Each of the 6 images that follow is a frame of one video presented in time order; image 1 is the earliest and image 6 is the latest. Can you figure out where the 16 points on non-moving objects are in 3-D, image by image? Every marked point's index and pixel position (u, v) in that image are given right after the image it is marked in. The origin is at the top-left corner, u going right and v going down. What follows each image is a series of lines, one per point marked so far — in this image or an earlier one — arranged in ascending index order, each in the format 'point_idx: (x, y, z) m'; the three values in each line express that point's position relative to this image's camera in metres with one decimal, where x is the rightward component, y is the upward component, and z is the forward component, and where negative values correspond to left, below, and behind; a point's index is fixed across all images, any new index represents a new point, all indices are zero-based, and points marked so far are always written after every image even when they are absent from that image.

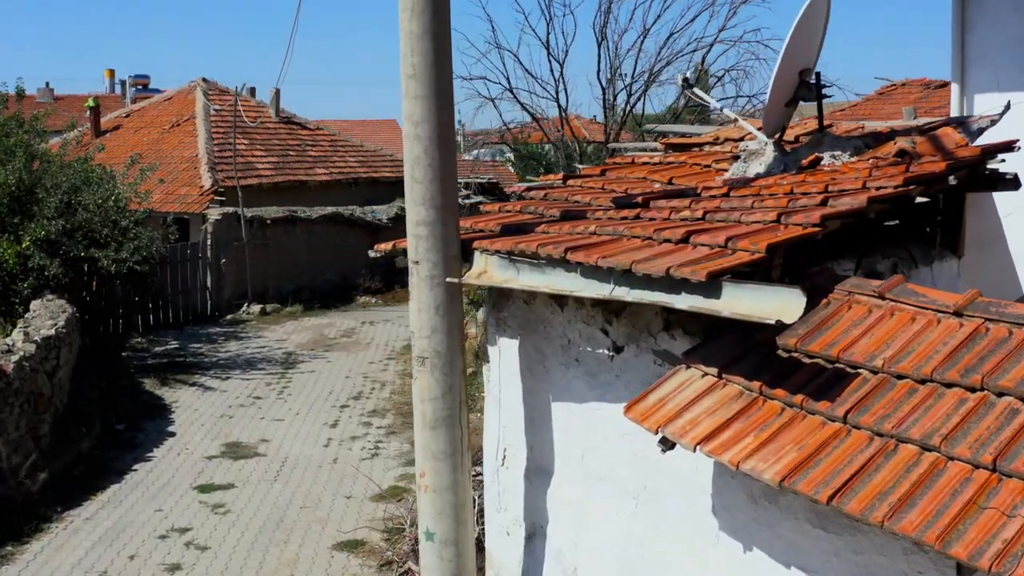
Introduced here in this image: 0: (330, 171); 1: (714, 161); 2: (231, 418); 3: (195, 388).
0: (-3.2, +2.0, +20.0) m
1: (+0.9, +0.5, +4.9) m
2: (-2.5, -1.2, +10.2) m
3: (-3.2, -1.0, +11.4) m
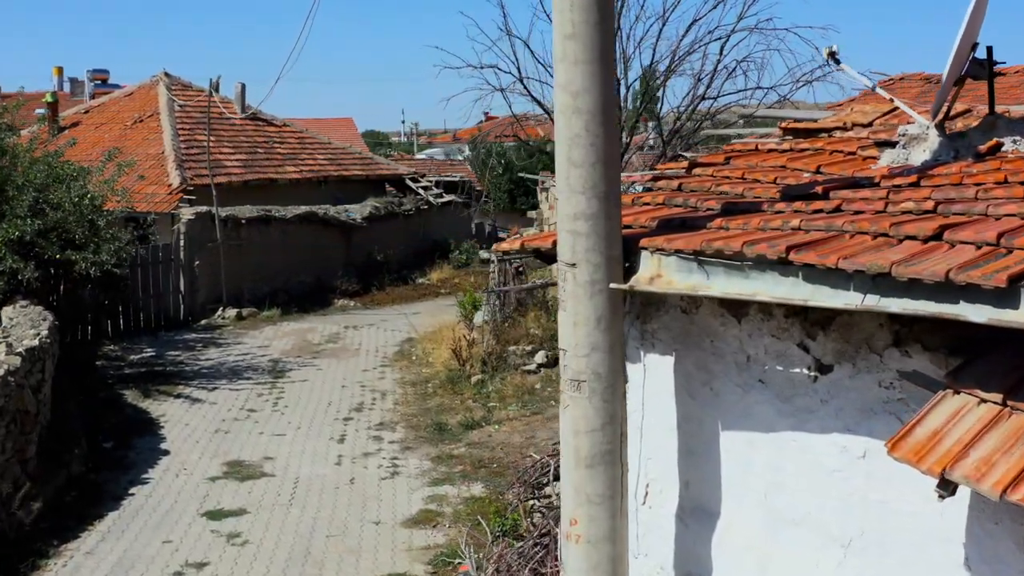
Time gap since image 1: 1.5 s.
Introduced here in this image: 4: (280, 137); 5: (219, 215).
0: (-3.6, +2.0, +19.2) m
1: (+1.3, +0.5, +4.3) m
2: (-2.4, -1.2, +9.4) m
3: (-3.1, -1.0, +10.5) m
4: (-4.1, +2.7, +20.0) m
5: (-3.9, +1.0, +15.0) m
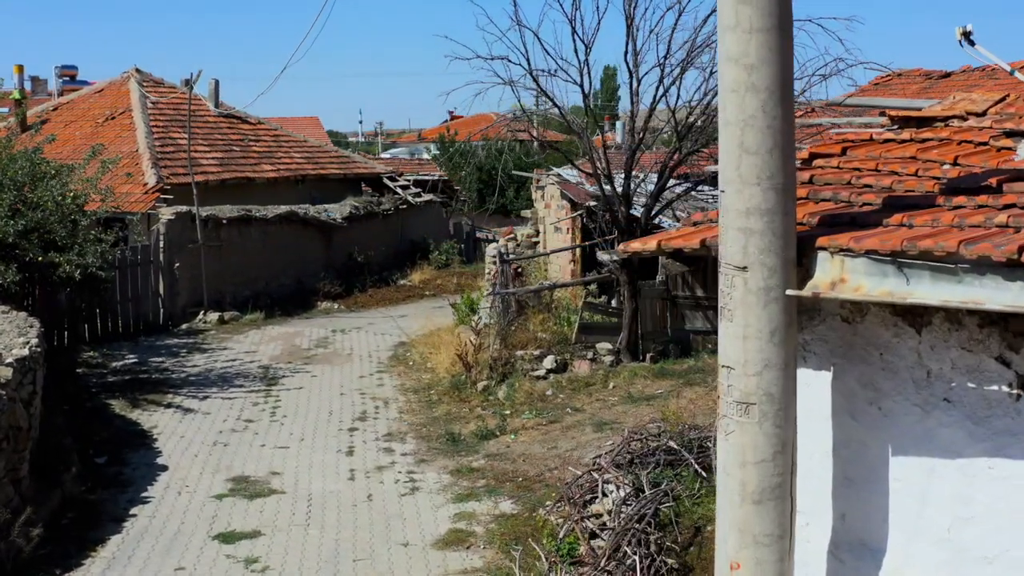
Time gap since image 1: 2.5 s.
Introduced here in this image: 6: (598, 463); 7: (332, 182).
0: (-3.8, +2.0, +18.6) m
1: (+1.6, +0.5, +3.9) m
2: (-2.2, -1.2, +8.9) m
3: (-3.0, -1.1, +10.0) m
4: (-4.4, +2.6, +19.4) m
5: (-4.0, +0.9, +14.4) m
6: (+0.5, -1.0, +6.7) m
7: (-3.2, +1.9, +20.0) m
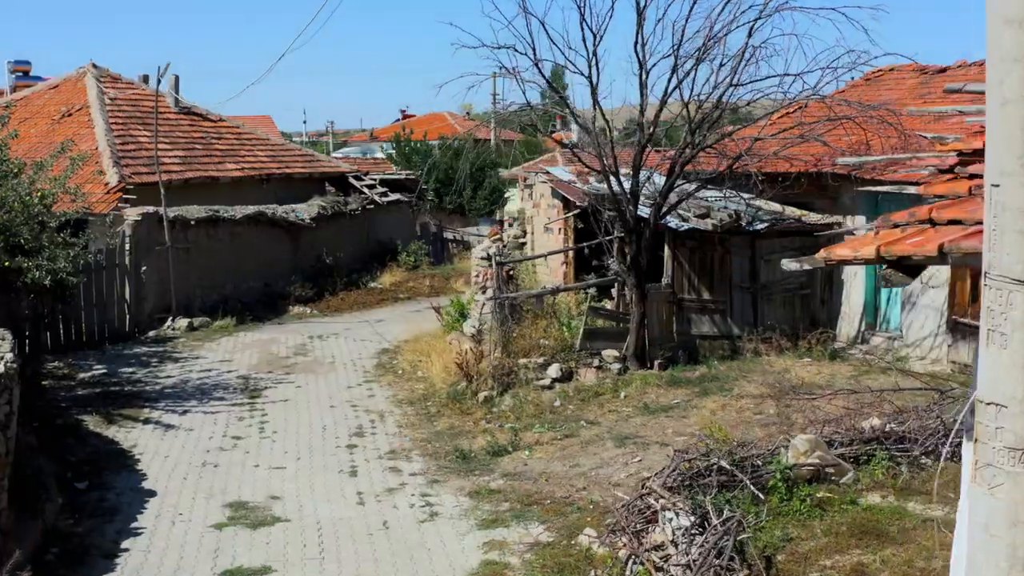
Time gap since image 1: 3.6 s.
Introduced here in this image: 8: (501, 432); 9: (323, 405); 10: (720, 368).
0: (-4.2, +1.9, +17.8) m
1: (+2.0, +0.5, +3.4) m
2: (-2.1, -1.3, +8.2) m
3: (-2.9, -1.1, +9.2) m
4: (-4.8, +2.5, +18.6) m
5: (-4.1, +0.9, +13.6) m
6: (+0.7, -1.1, +6.2) m
7: (-3.6, +1.8, +19.2) m
8: (-0.1, -1.1, +8.8) m
9: (-1.7, -1.0, +10.1) m
10: (+1.9, -0.7, +10.3) m
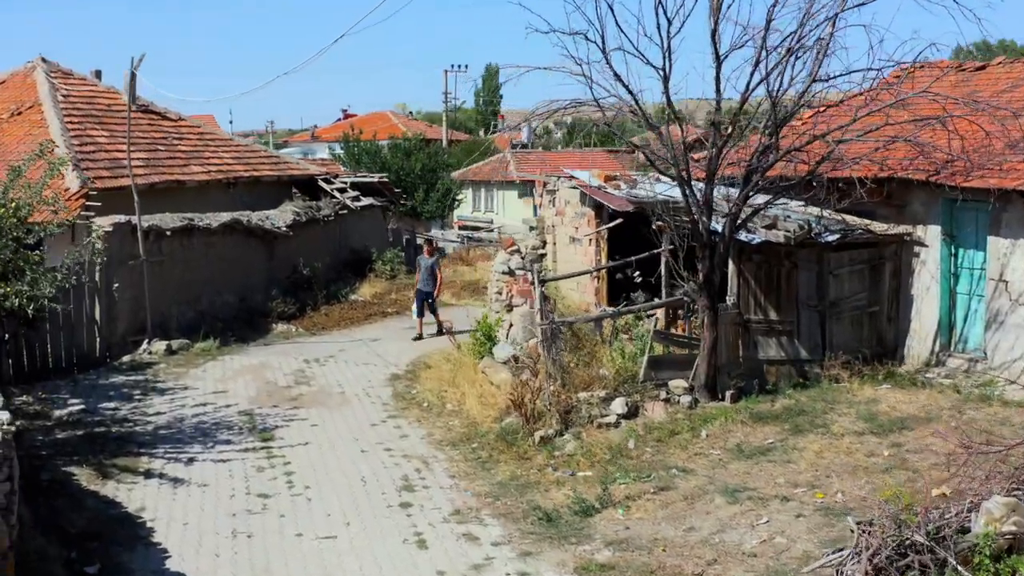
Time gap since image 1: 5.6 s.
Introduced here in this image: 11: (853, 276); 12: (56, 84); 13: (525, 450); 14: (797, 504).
0: (-4.3, +1.7, +16.2) m
1: (+2.9, +0.3, +2.2) m
2: (-1.5, -1.5, +6.7) m
3: (-2.4, -1.3, +7.7) m
4: (-5.0, +2.3, +16.9) m
5: (-3.9, +0.7, +12.0) m
6: (+1.4, -1.2, +4.9) m
7: (-3.8, +1.6, +17.7) m
8: (+0.4, -1.3, +7.5) m
9: (-1.2, -1.2, +8.7) m
10: (+2.3, -0.9, +9.1) m
11: (+3.0, +0.1, +10.2) m
12: (-6.3, +2.9, +15.6) m
13: (+0.1, -1.2, +8.3) m
14: (+1.7, -1.3, +6.9) m
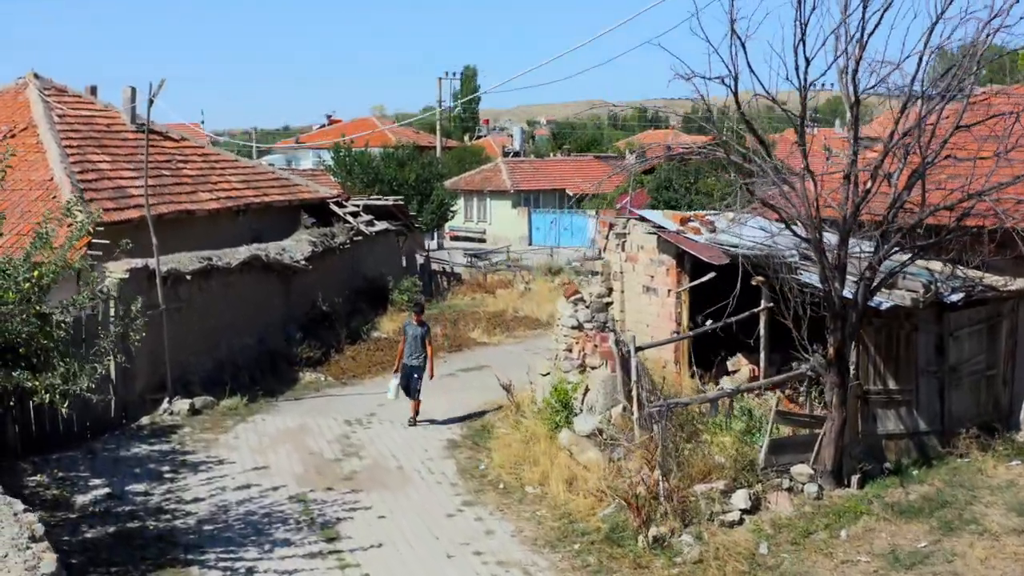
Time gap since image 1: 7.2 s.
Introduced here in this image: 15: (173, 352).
0: (-3.8, +1.2, +14.9) m
1: (+3.7, -0.2, +1.2) m
2: (-0.8, -2.0, +5.6) m
3: (-1.7, -1.8, +6.5) m
4: (-4.5, +1.8, +15.6) m
5: (-3.3, +0.2, +10.8) m
6: (+2.2, -1.8, +3.8) m
7: (-3.4, +1.1, +16.4) m
8: (+1.2, -1.8, +6.4) m
9: (-0.5, -1.7, +7.5) m
10: (+3.0, -1.4, +8.0) m
11: (+3.7, -0.4, +9.2) m
12: (-5.8, +2.4, +14.3) m
13: (+0.8, -1.7, +7.1) m
14: (+2.5, -1.8, +5.8) m
15: (-3.3, -0.7, +11.2) m
